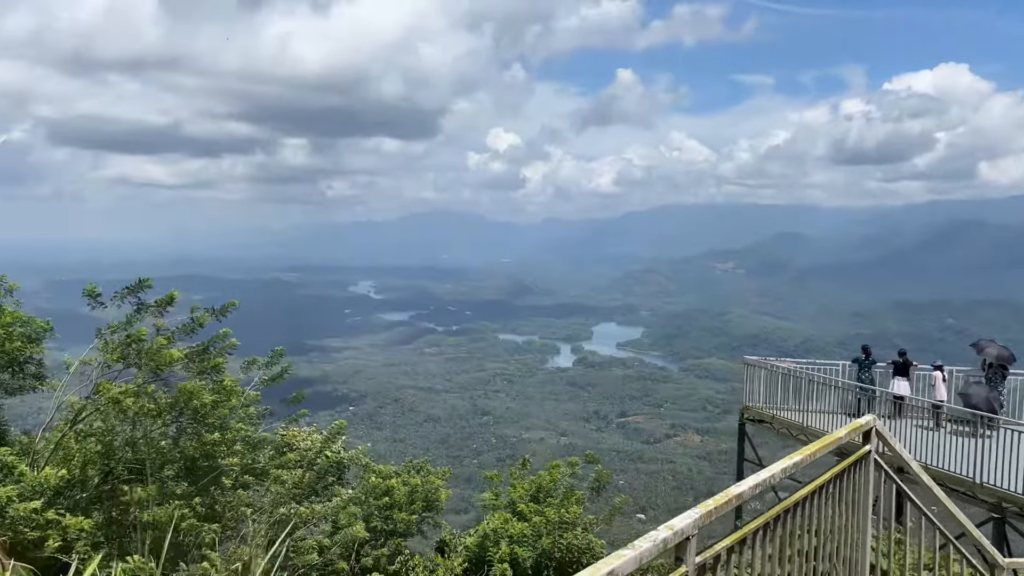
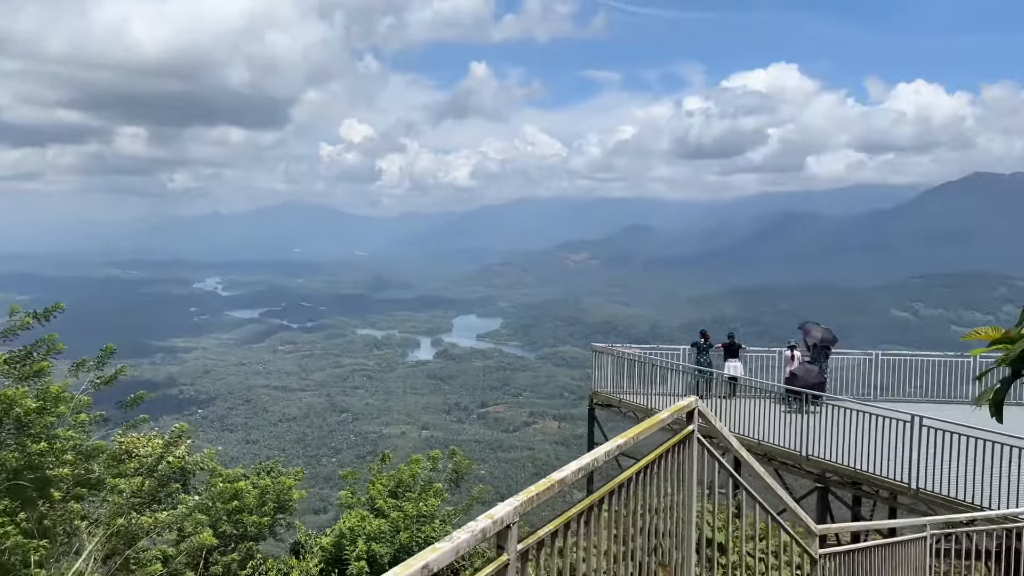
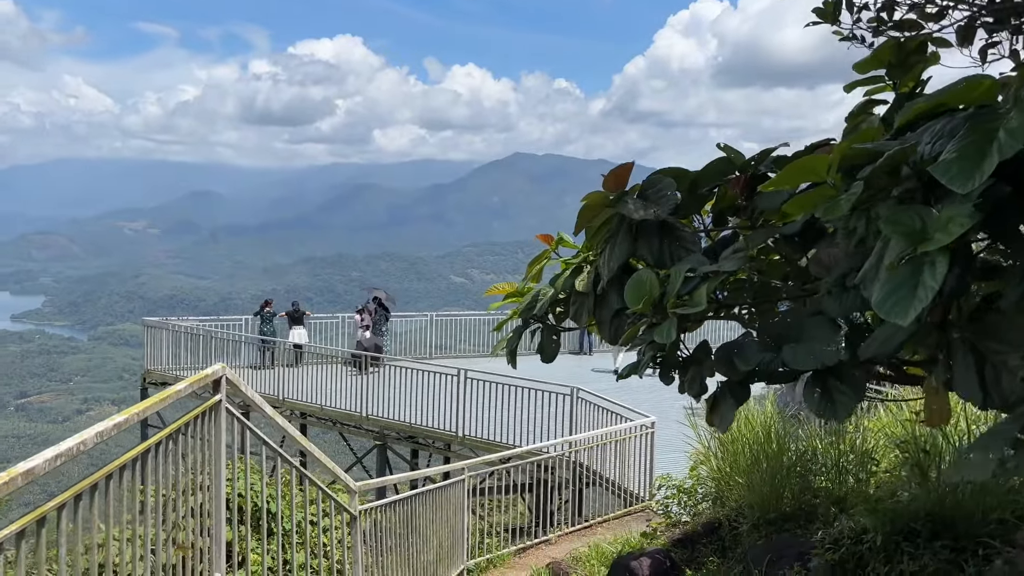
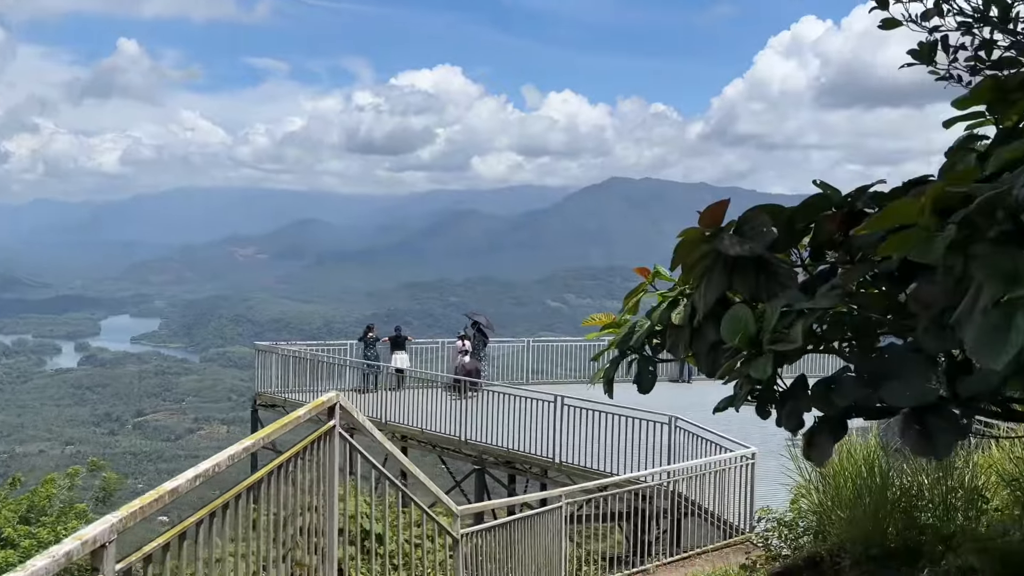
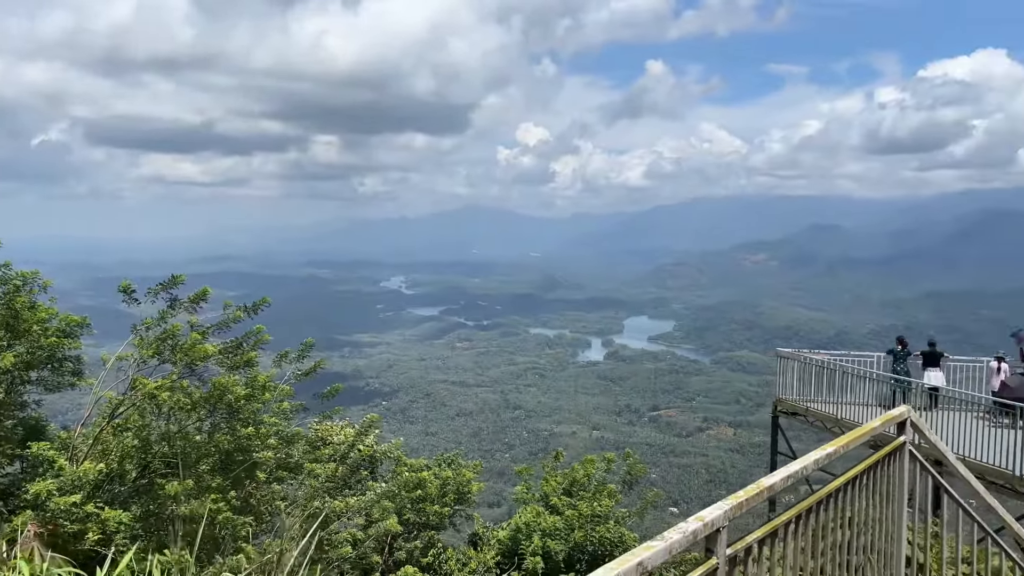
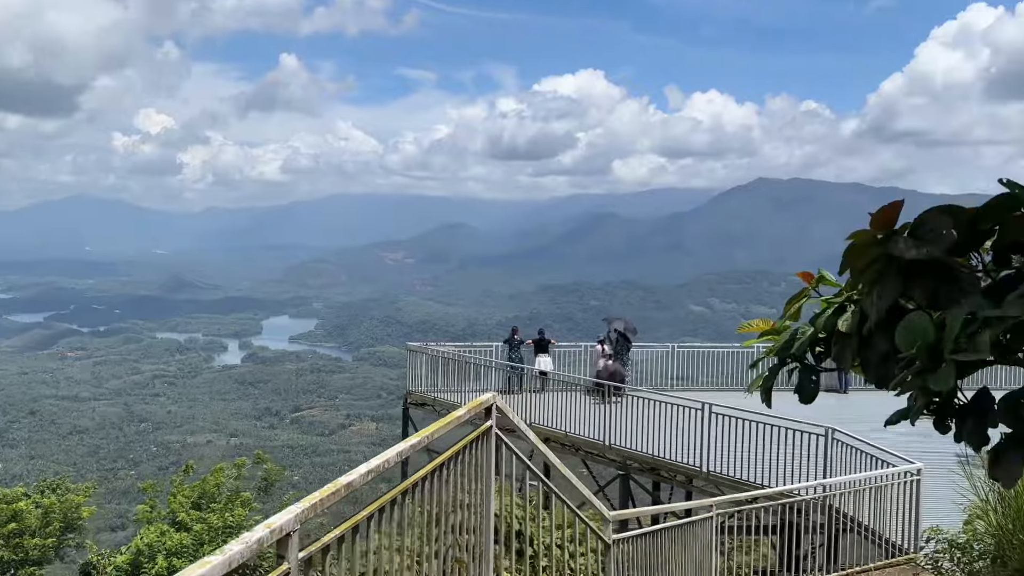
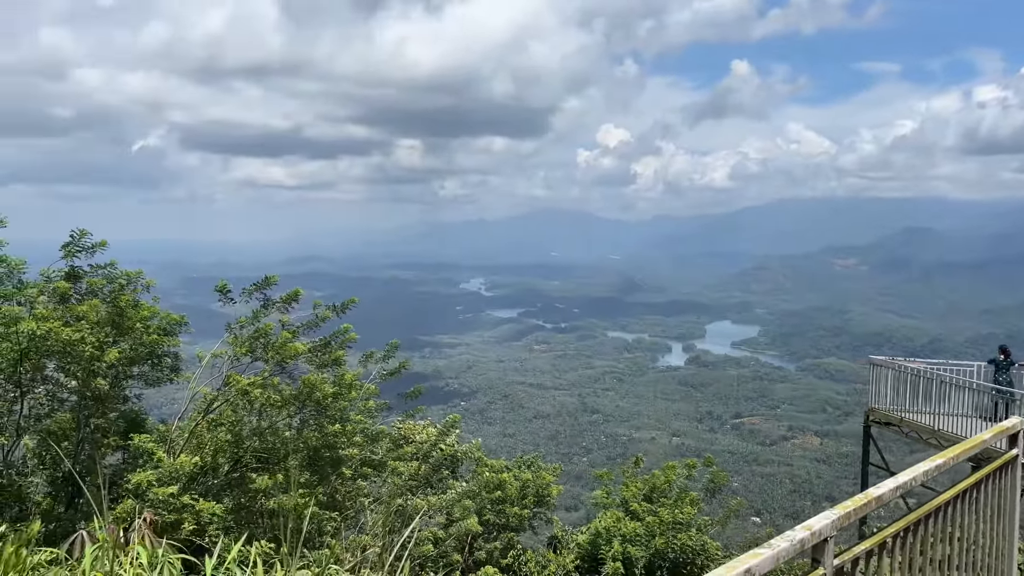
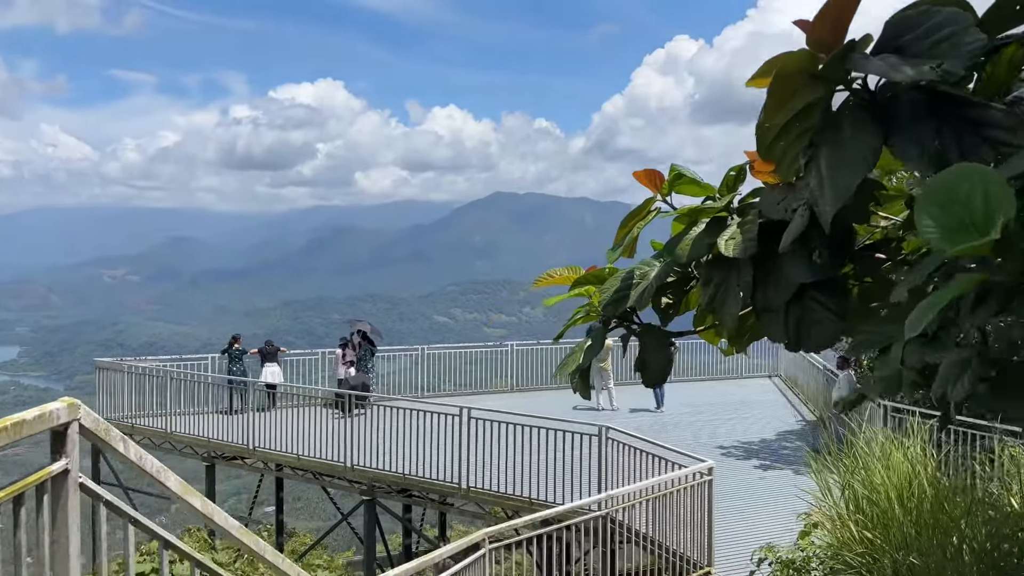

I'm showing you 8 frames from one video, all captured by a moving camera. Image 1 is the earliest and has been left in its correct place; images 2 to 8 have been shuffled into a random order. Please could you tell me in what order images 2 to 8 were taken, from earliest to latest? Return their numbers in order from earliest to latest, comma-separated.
7, 5, 2, 6, 4, 3, 8
